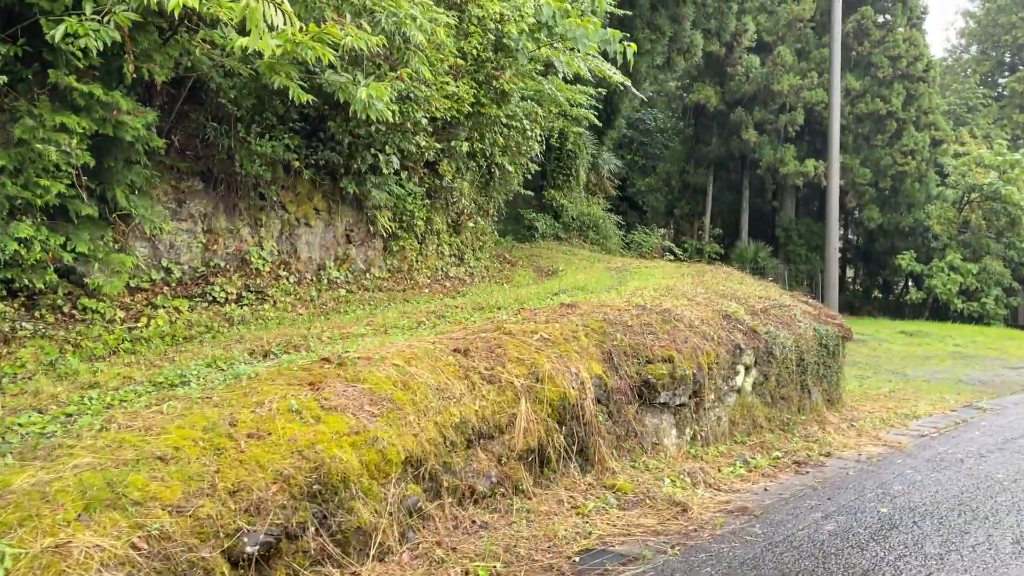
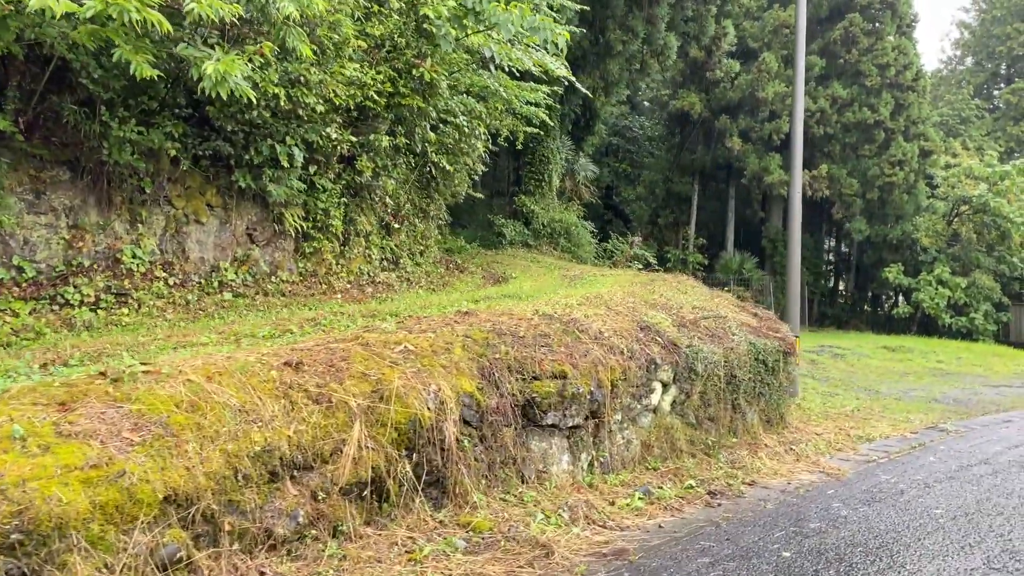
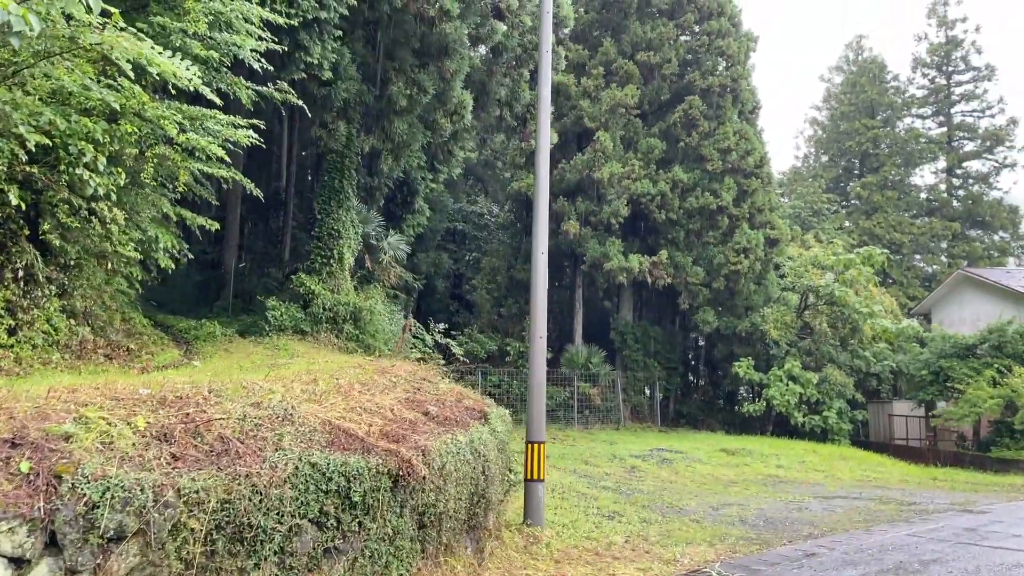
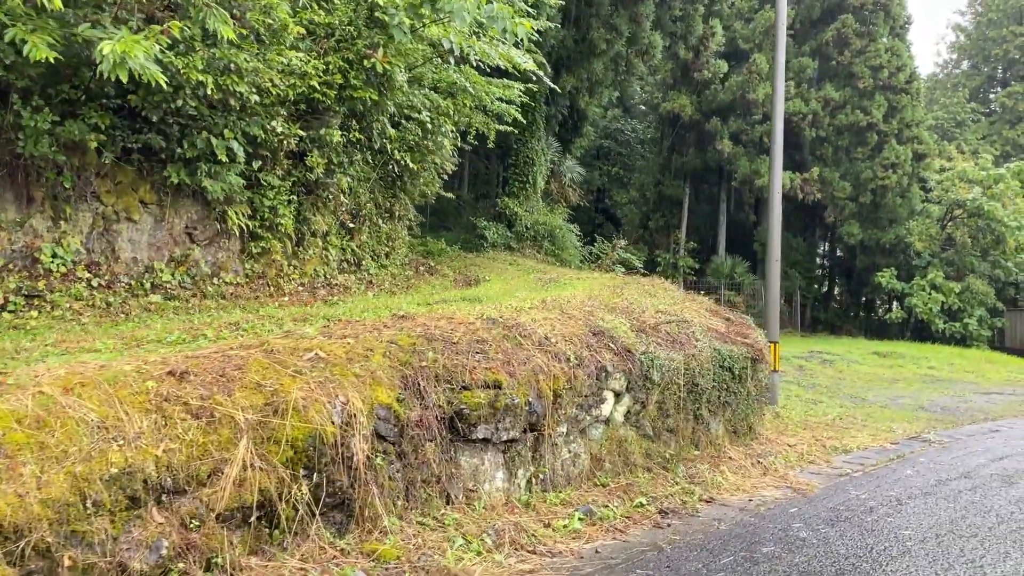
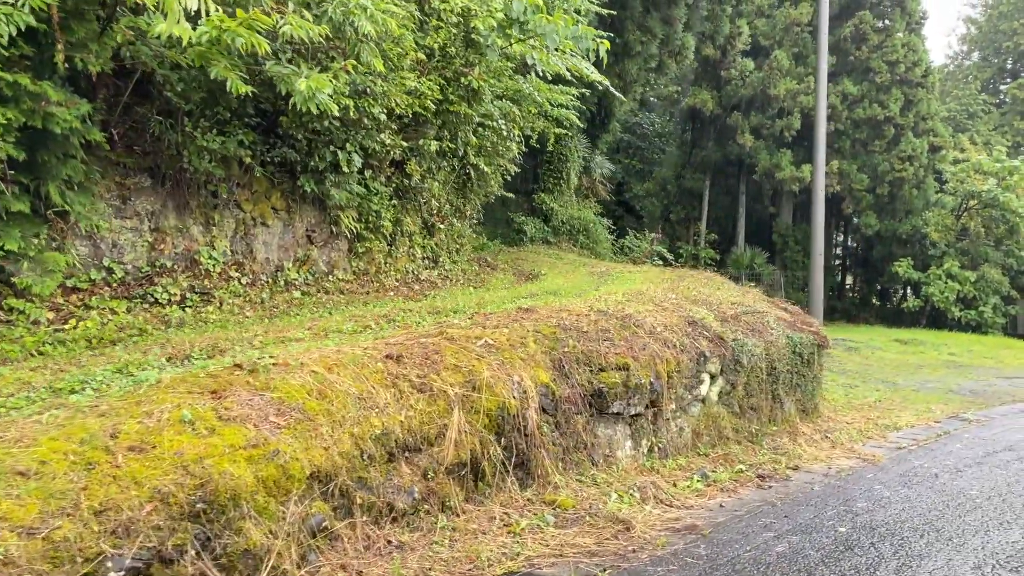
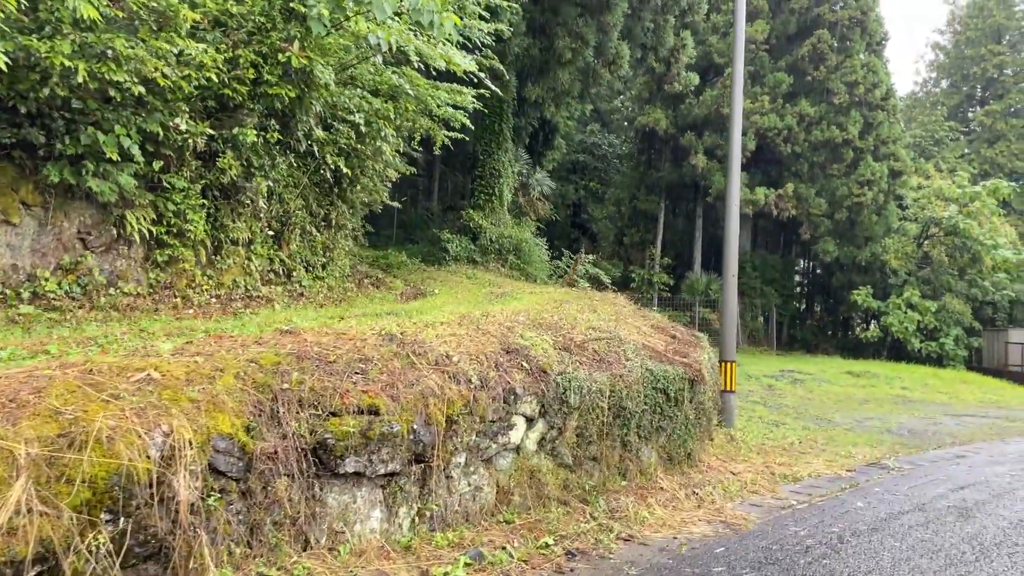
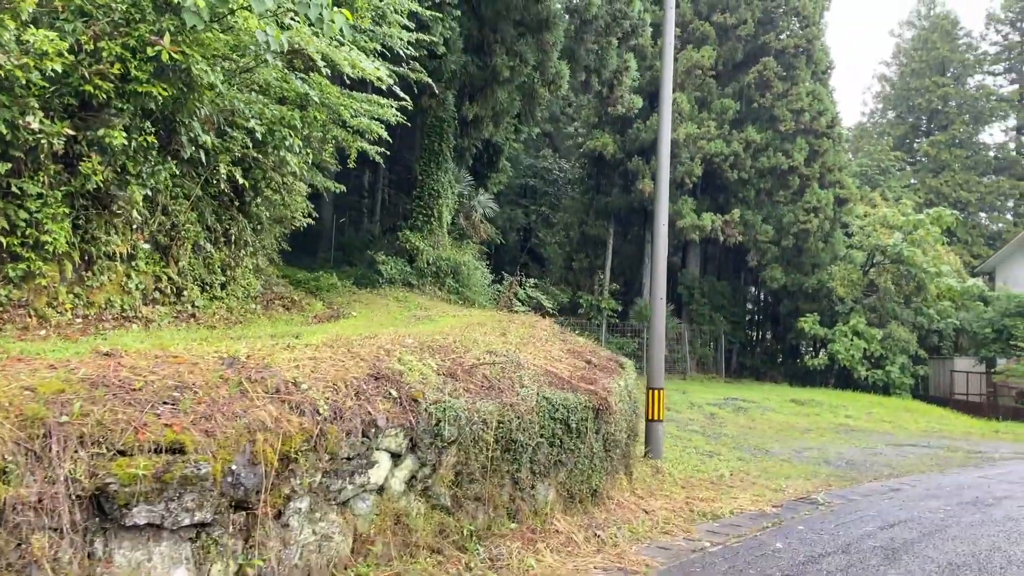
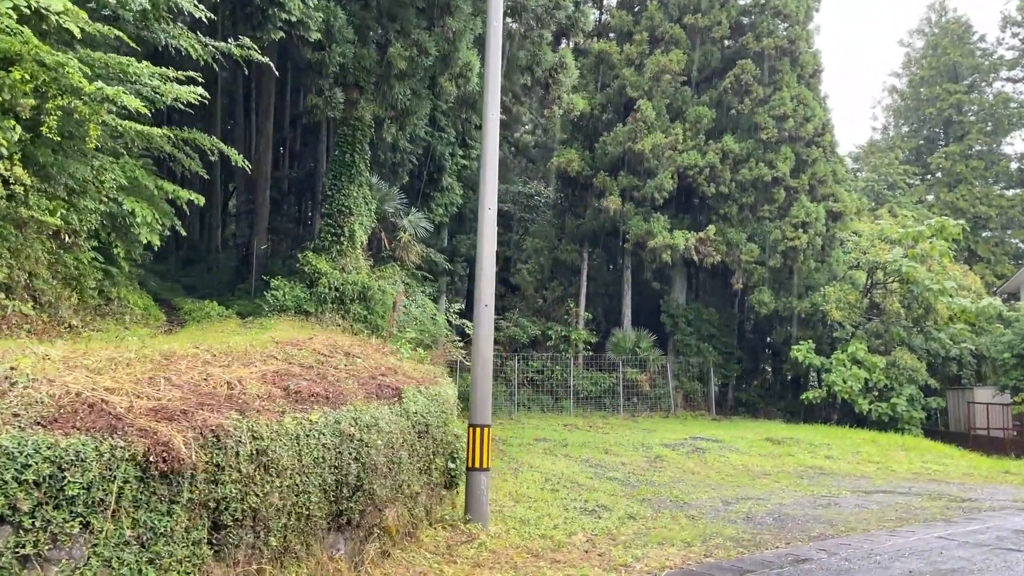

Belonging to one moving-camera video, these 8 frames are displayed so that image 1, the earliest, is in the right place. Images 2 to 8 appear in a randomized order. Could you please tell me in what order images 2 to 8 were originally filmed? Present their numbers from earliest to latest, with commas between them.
5, 2, 4, 6, 7, 3, 8
